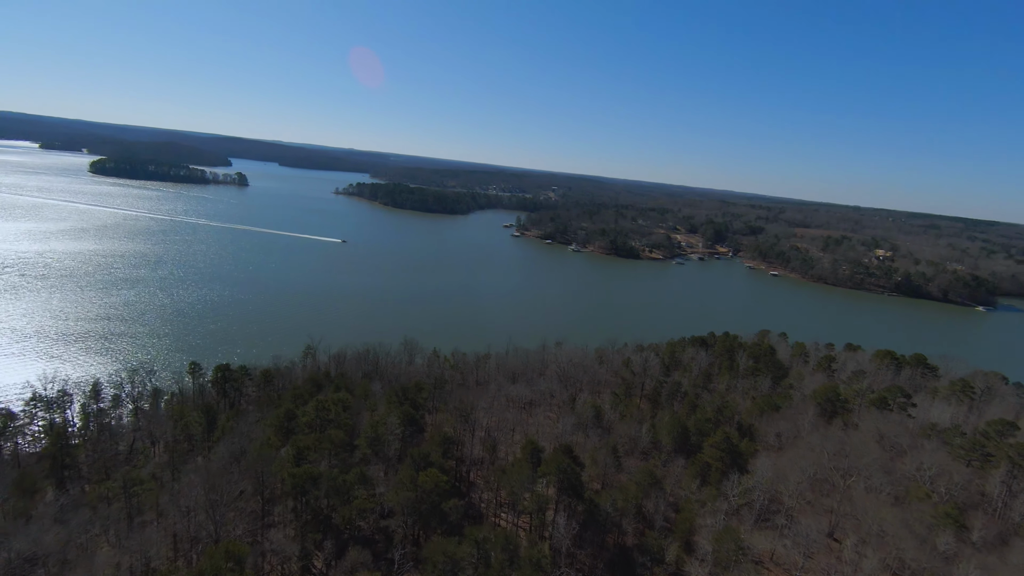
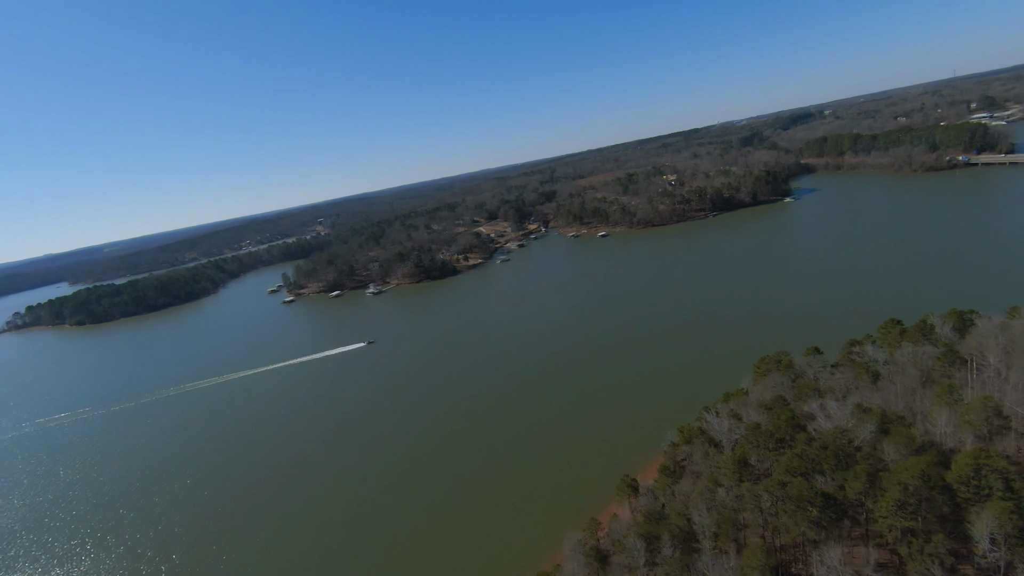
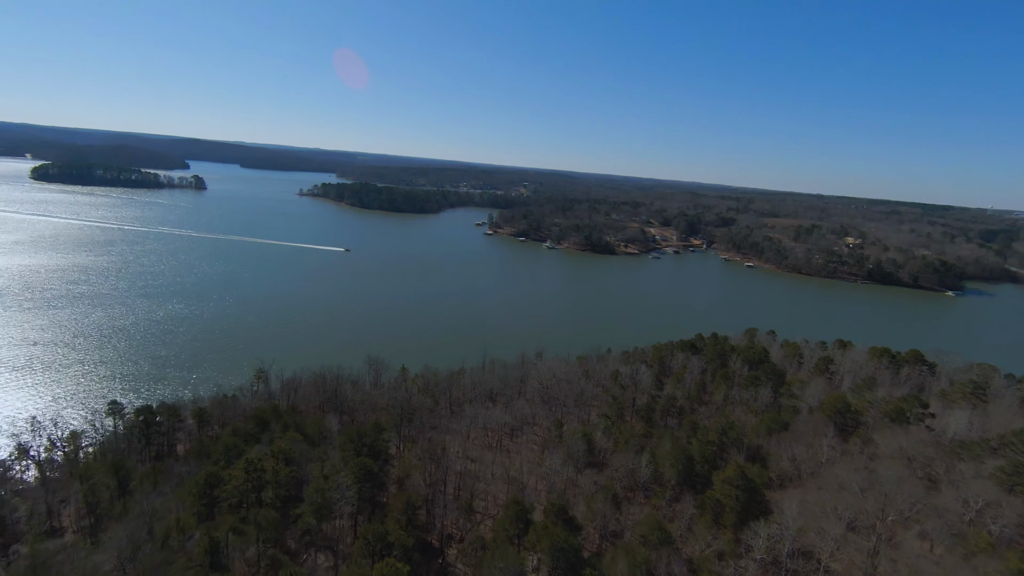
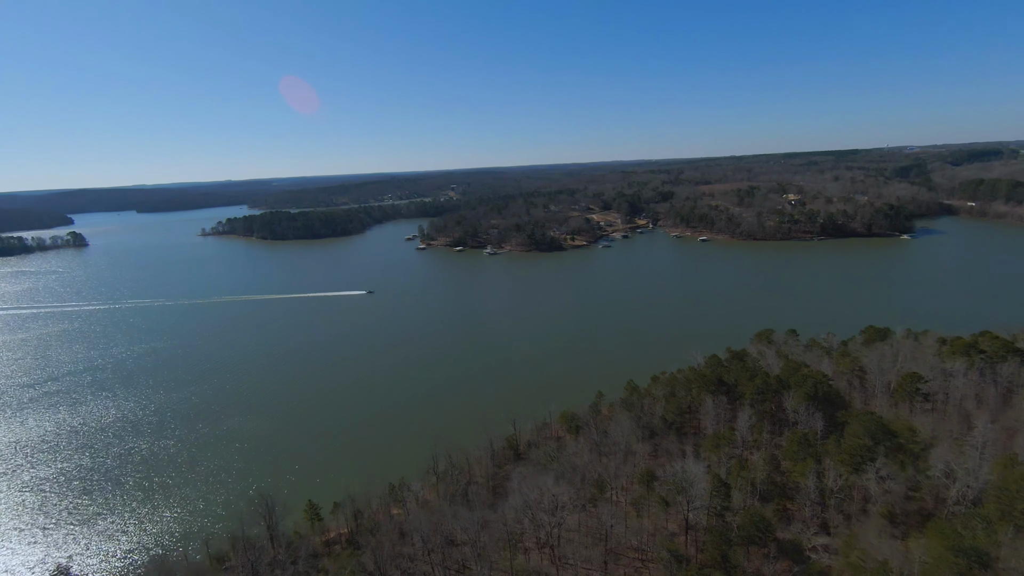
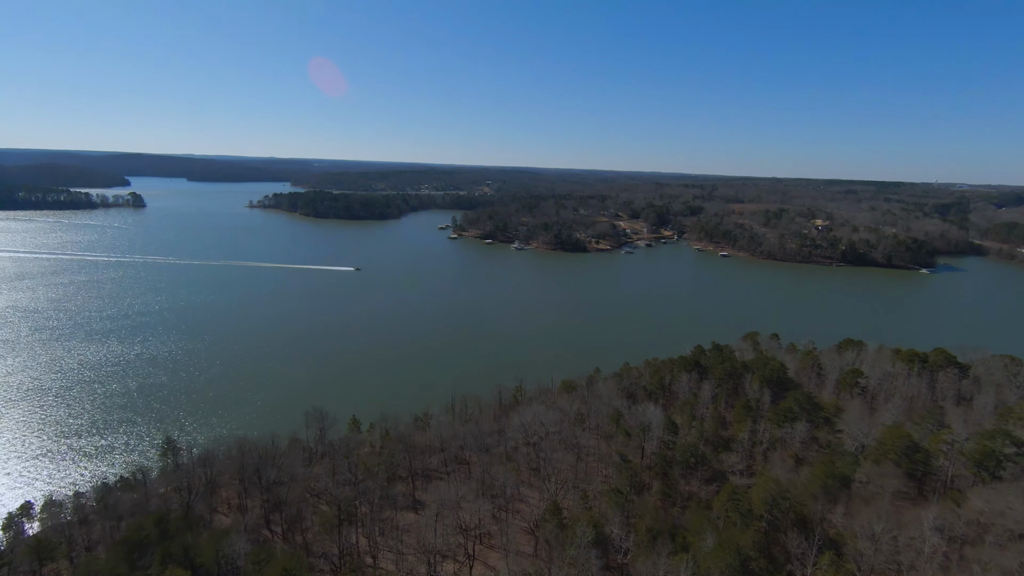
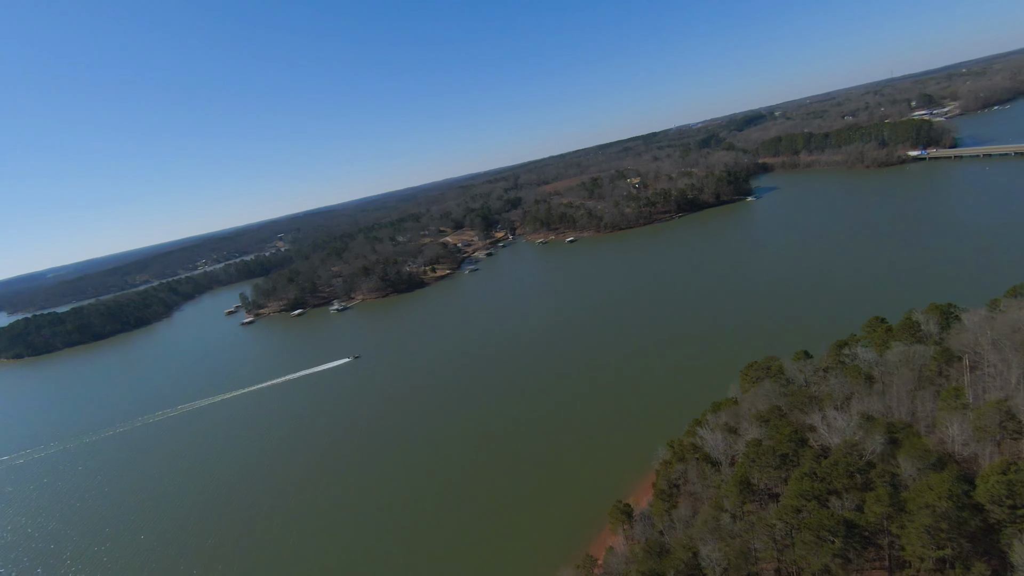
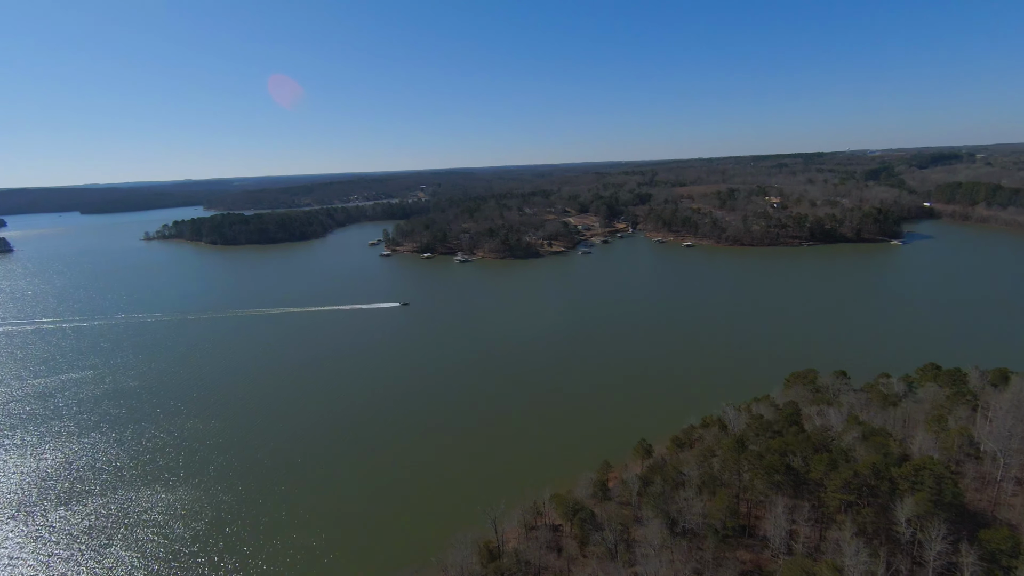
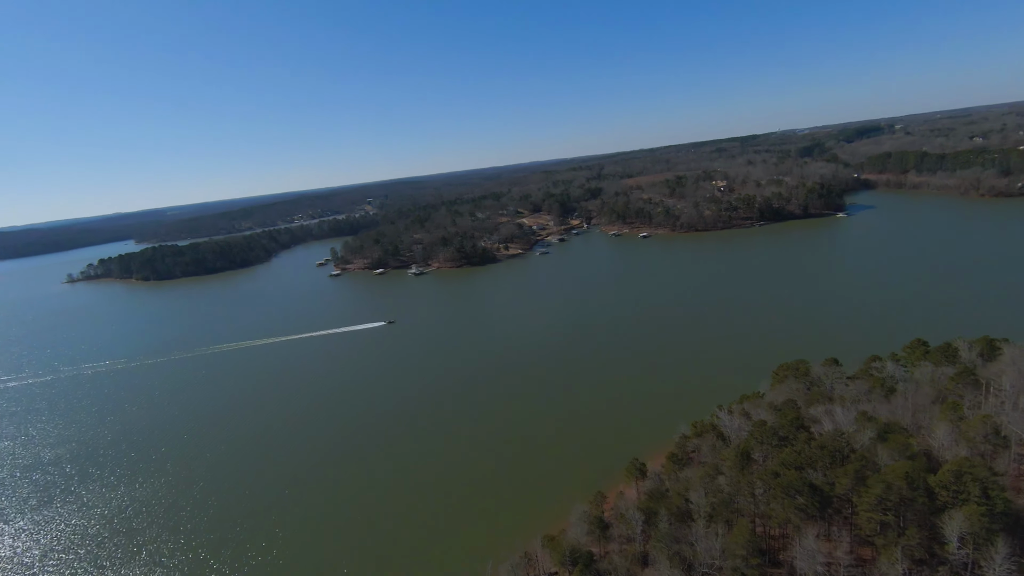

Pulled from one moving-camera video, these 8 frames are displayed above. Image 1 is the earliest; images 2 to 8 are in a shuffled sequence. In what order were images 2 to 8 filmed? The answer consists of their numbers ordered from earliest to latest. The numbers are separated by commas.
3, 5, 4, 7, 8, 2, 6
